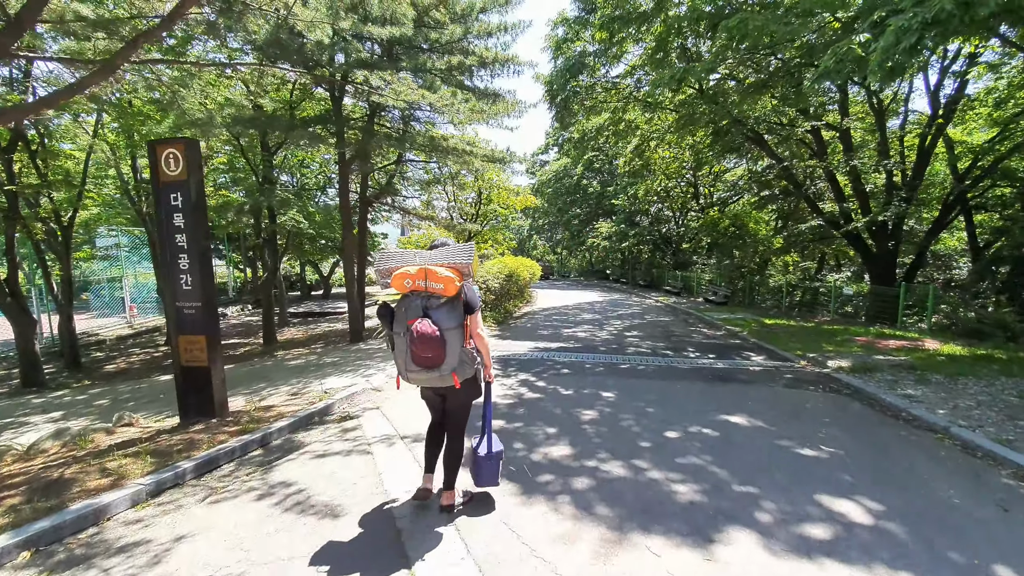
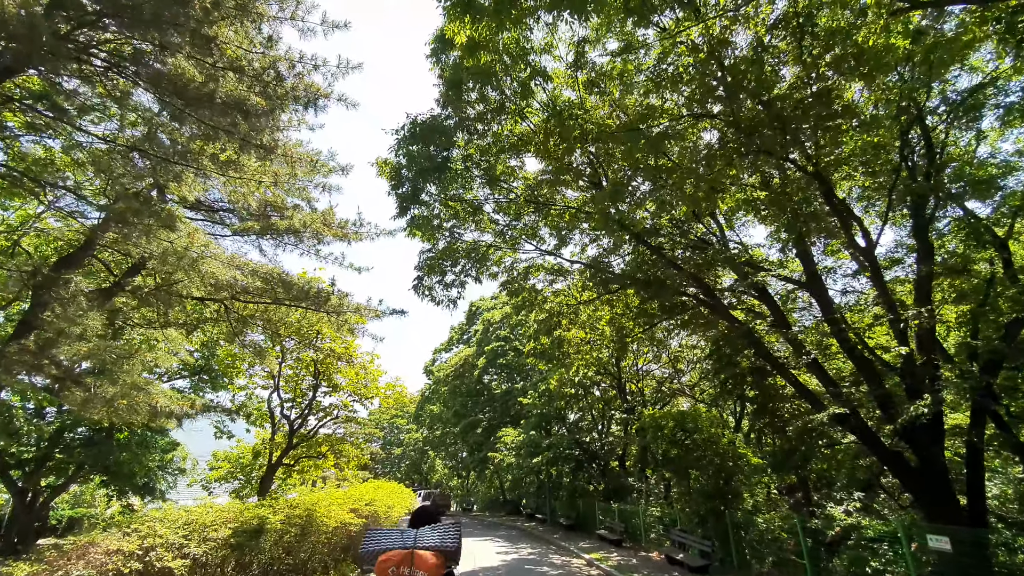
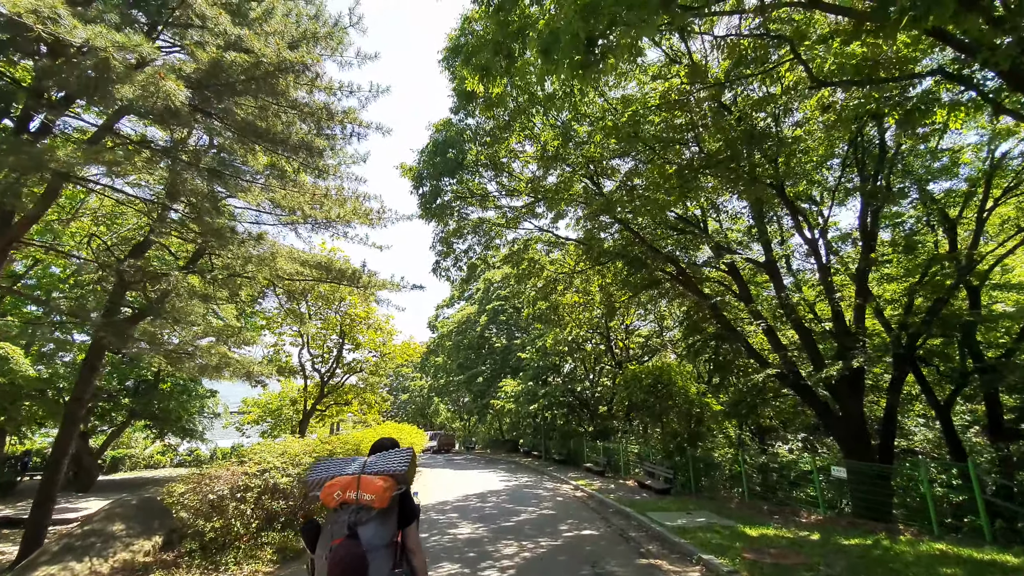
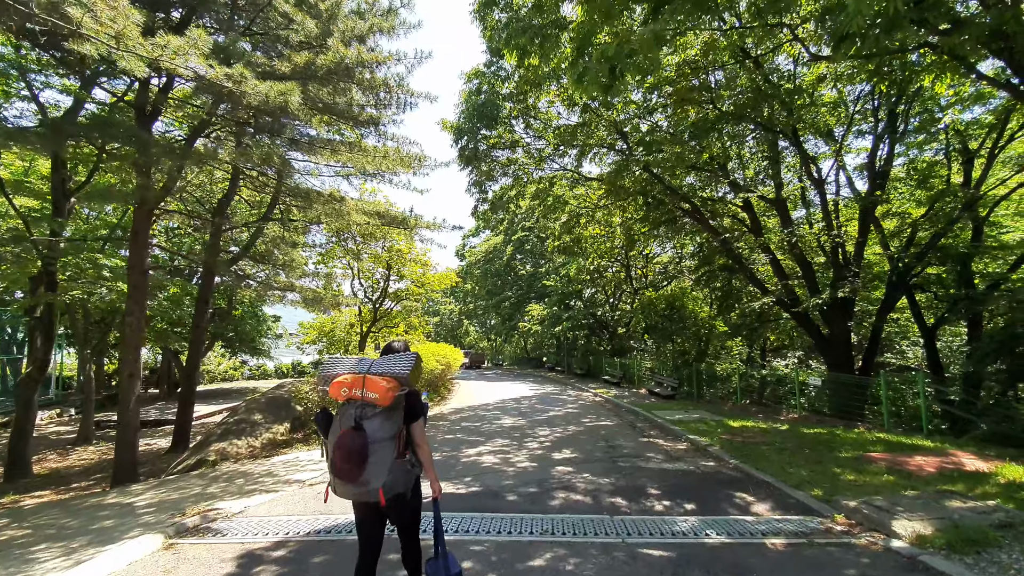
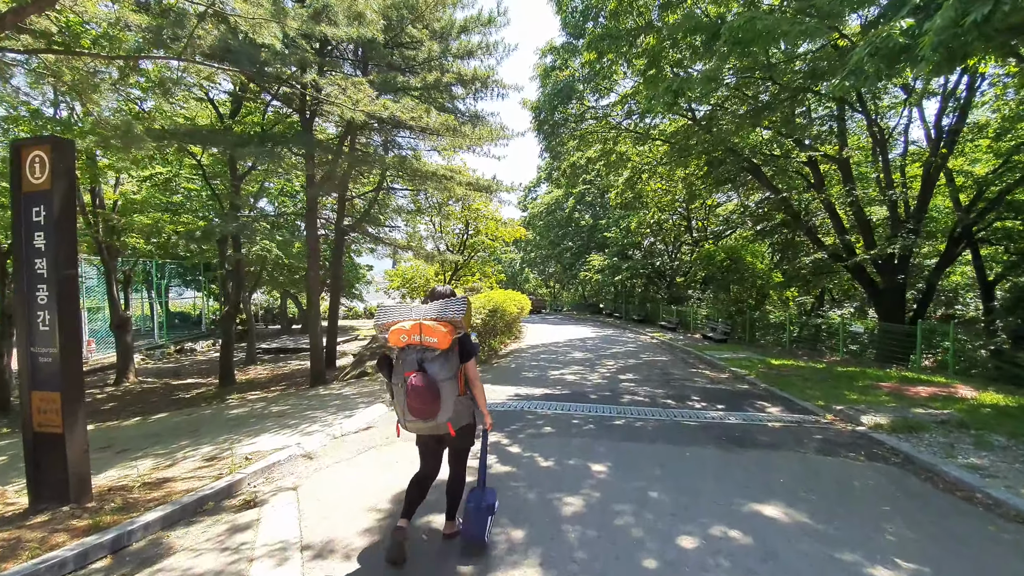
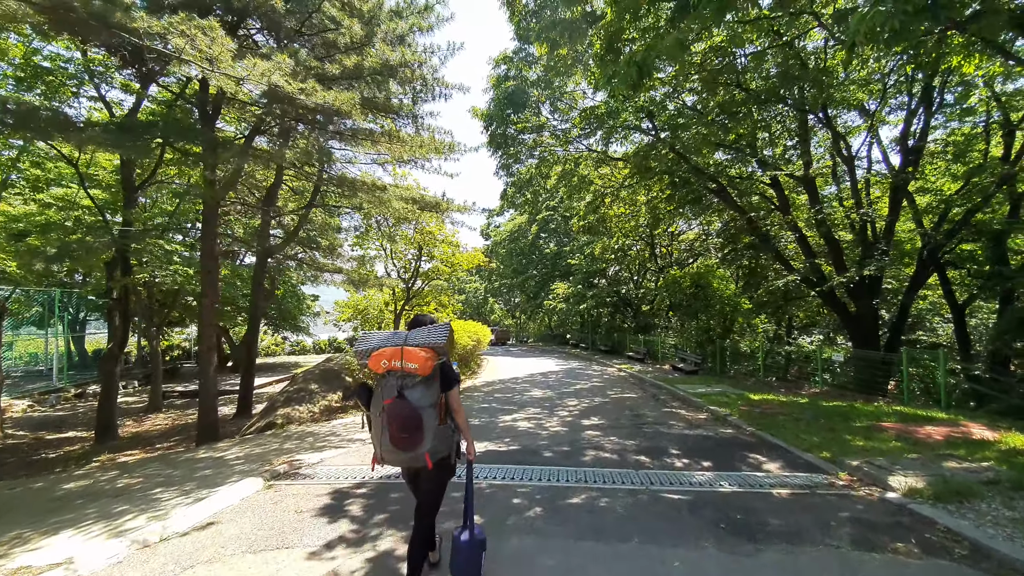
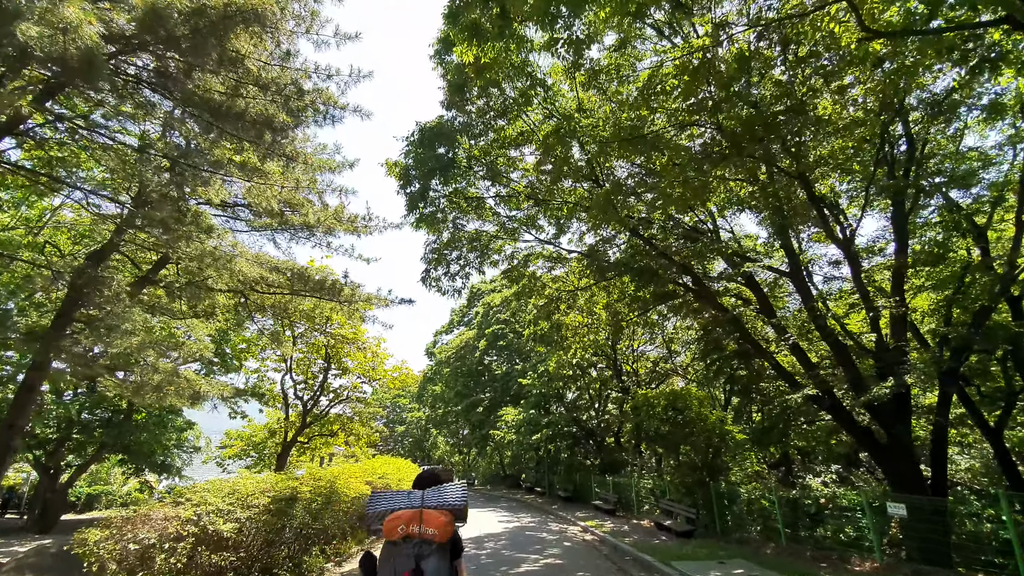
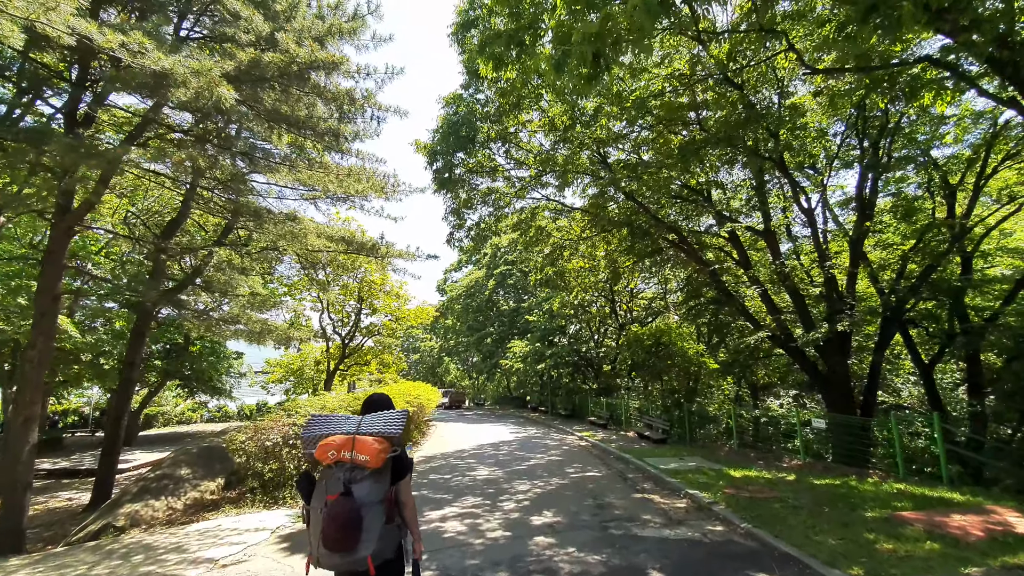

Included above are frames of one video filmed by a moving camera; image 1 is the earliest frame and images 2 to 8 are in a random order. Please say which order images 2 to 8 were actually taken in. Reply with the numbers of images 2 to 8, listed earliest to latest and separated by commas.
5, 6, 4, 8, 3, 7, 2
